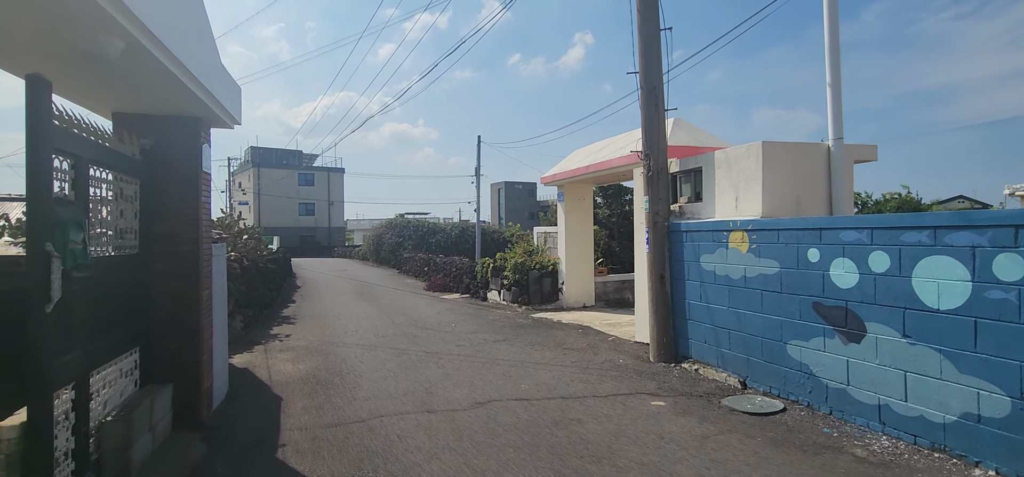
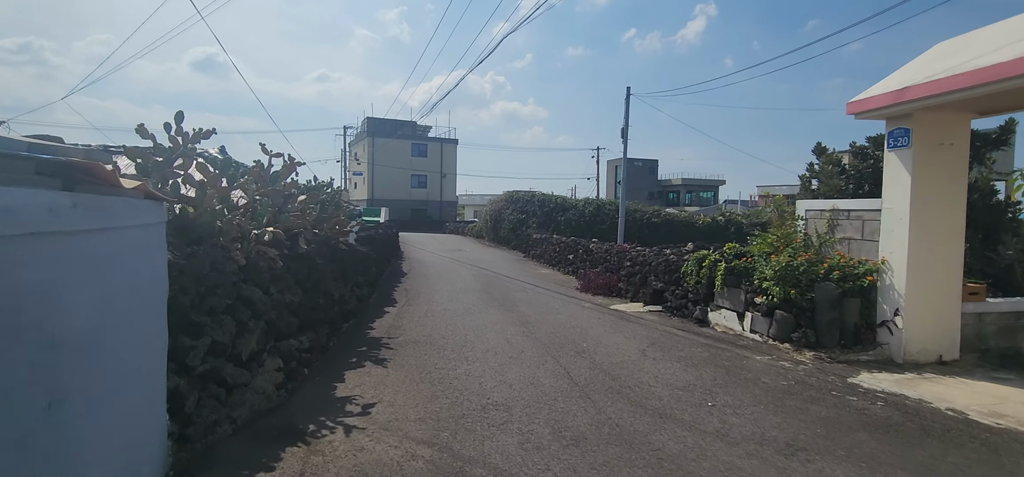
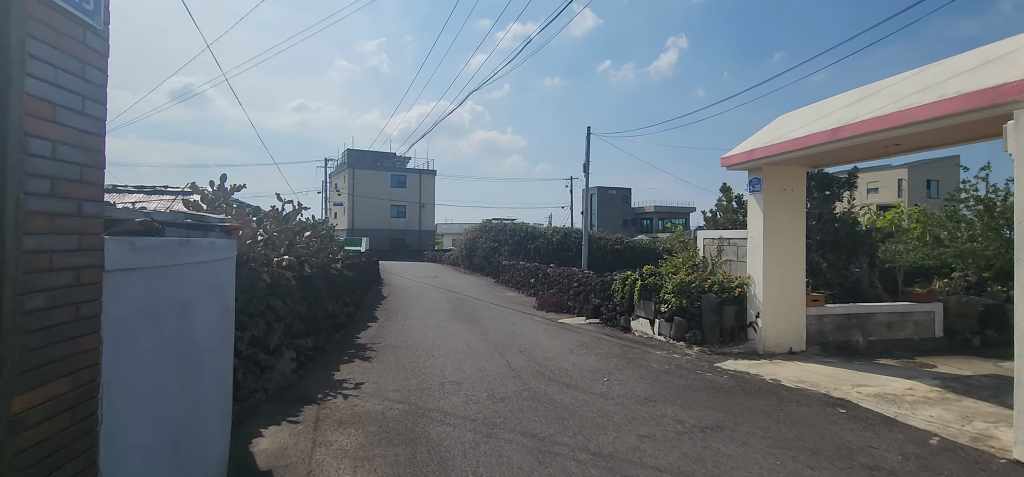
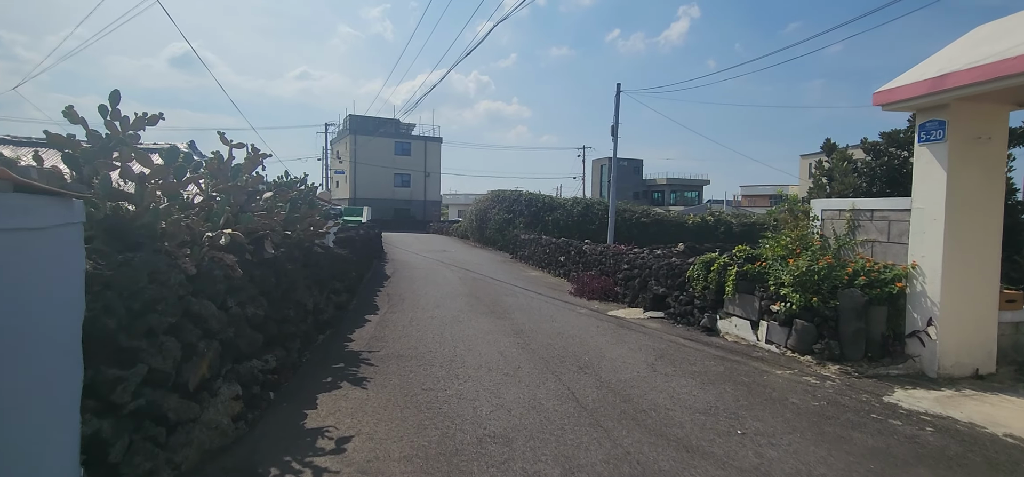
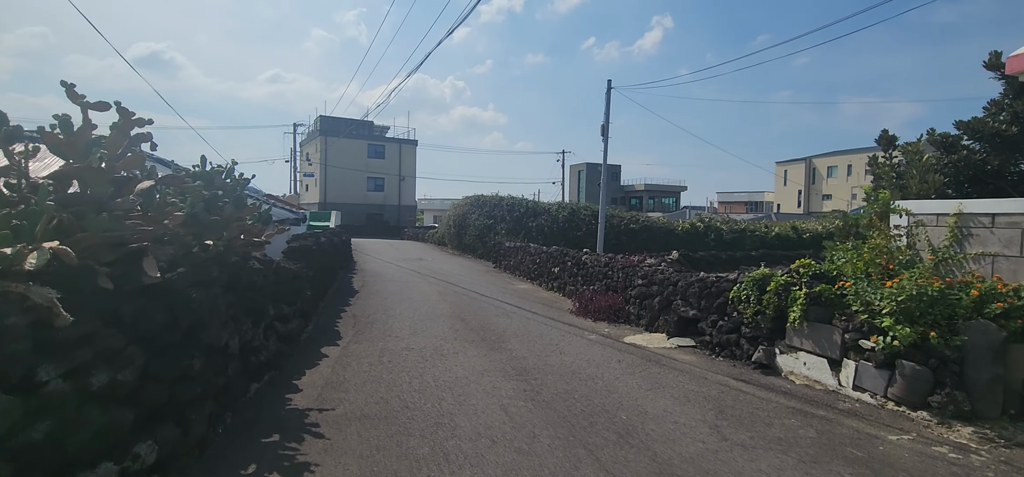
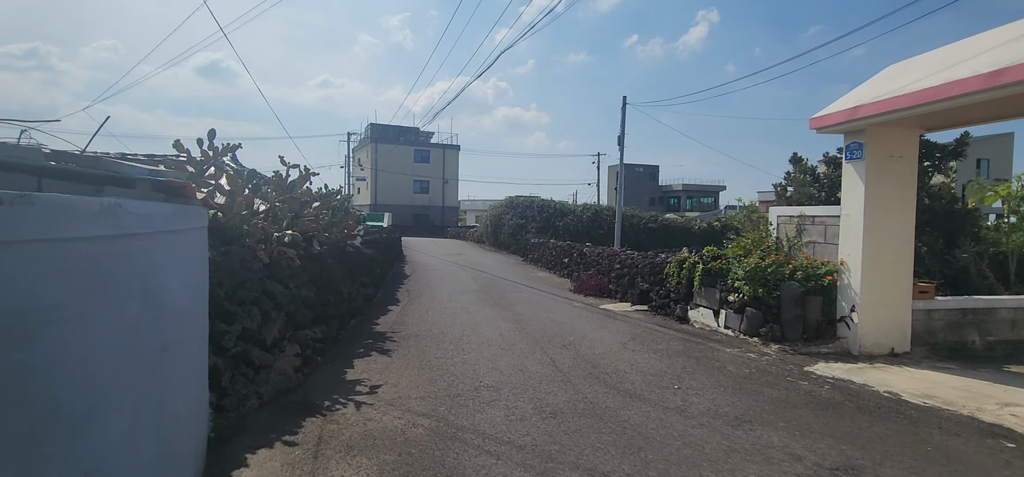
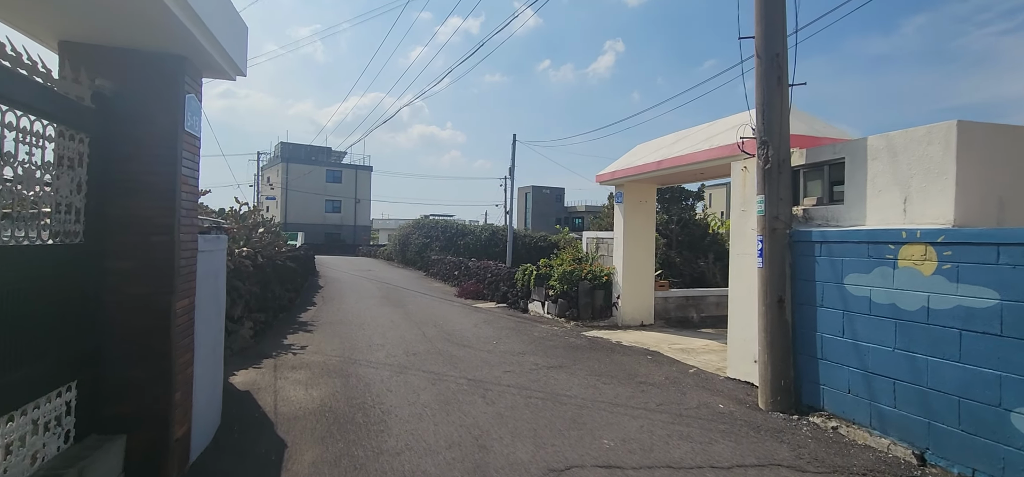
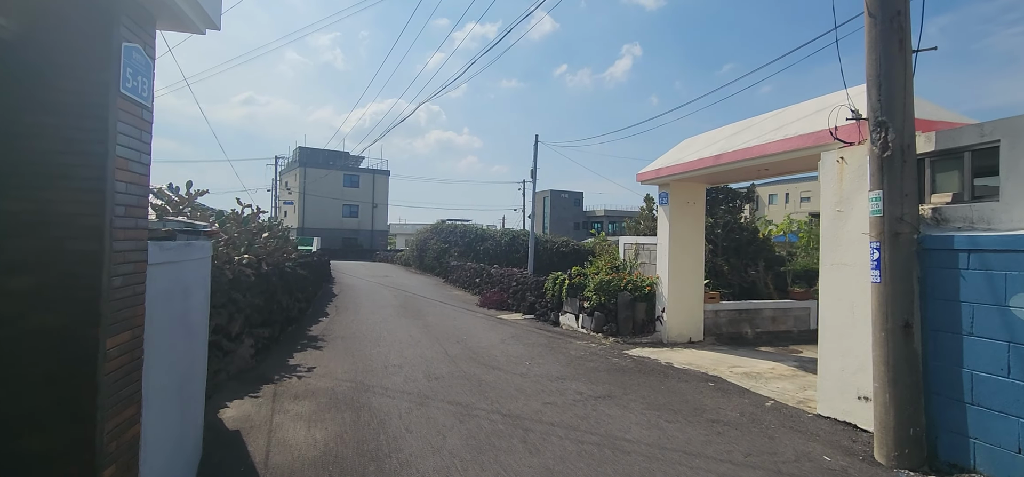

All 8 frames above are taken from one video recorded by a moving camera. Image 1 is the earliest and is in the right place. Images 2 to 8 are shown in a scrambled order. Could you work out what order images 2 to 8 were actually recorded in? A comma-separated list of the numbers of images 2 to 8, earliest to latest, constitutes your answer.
7, 8, 3, 6, 2, 4, 5
